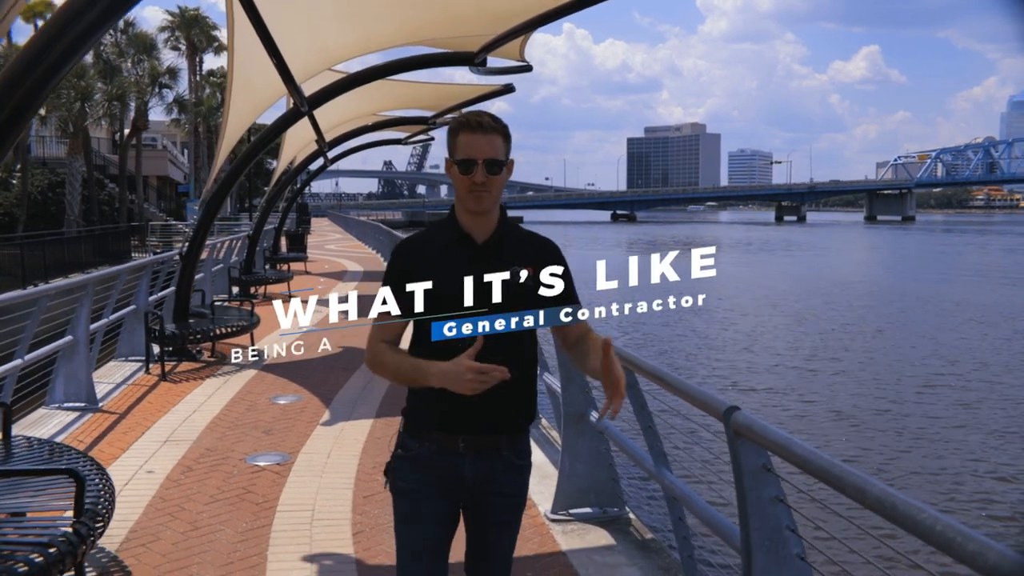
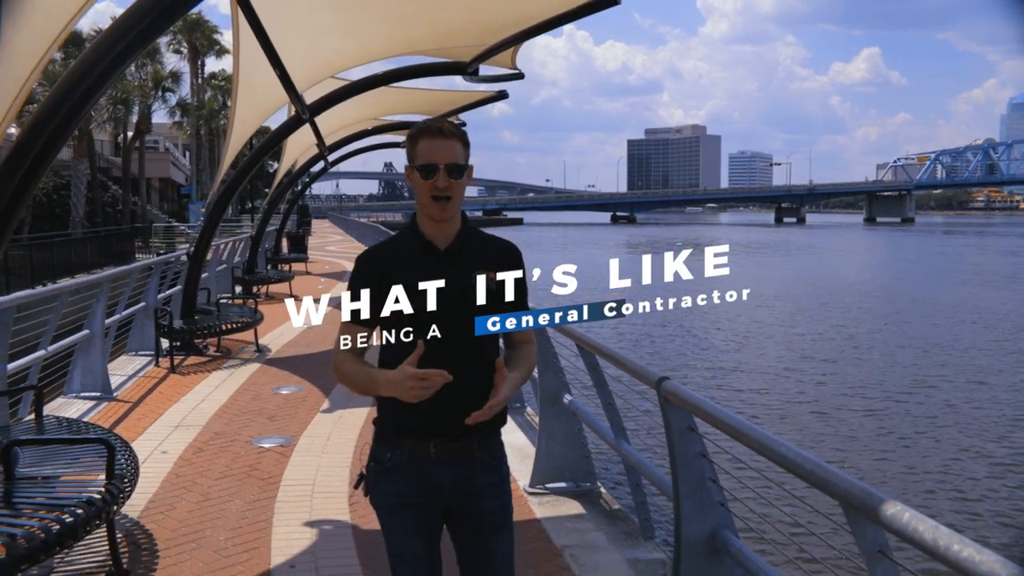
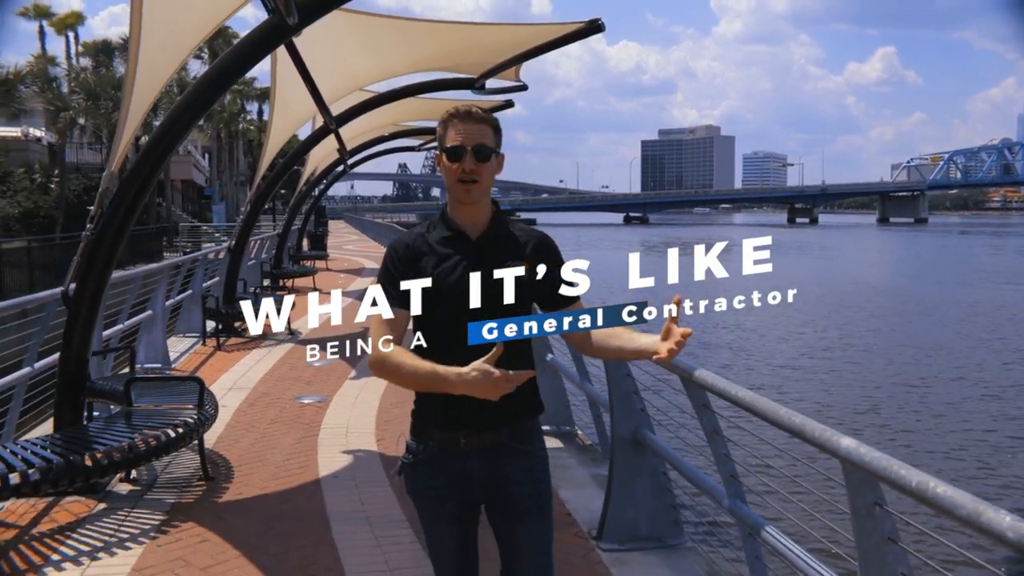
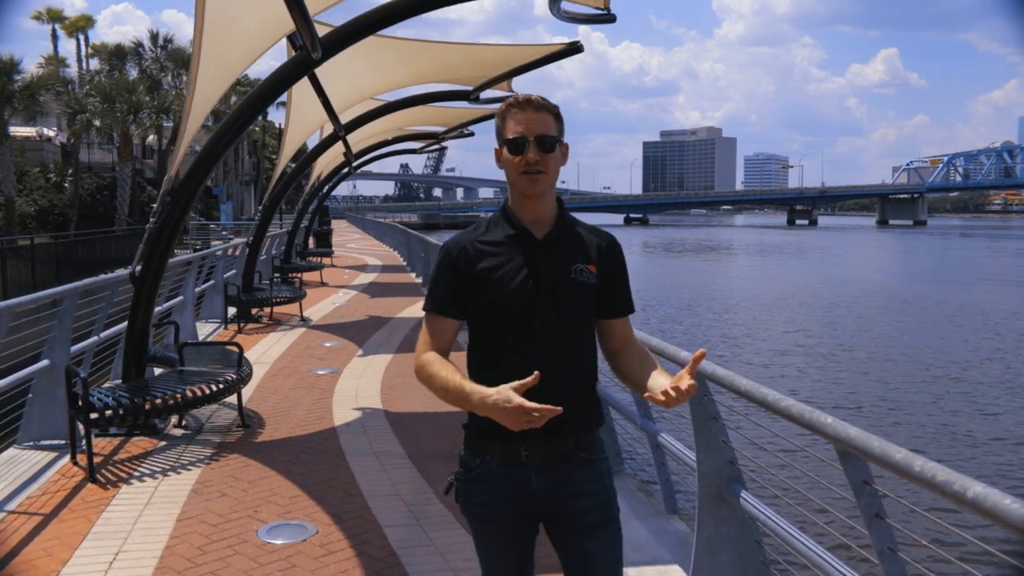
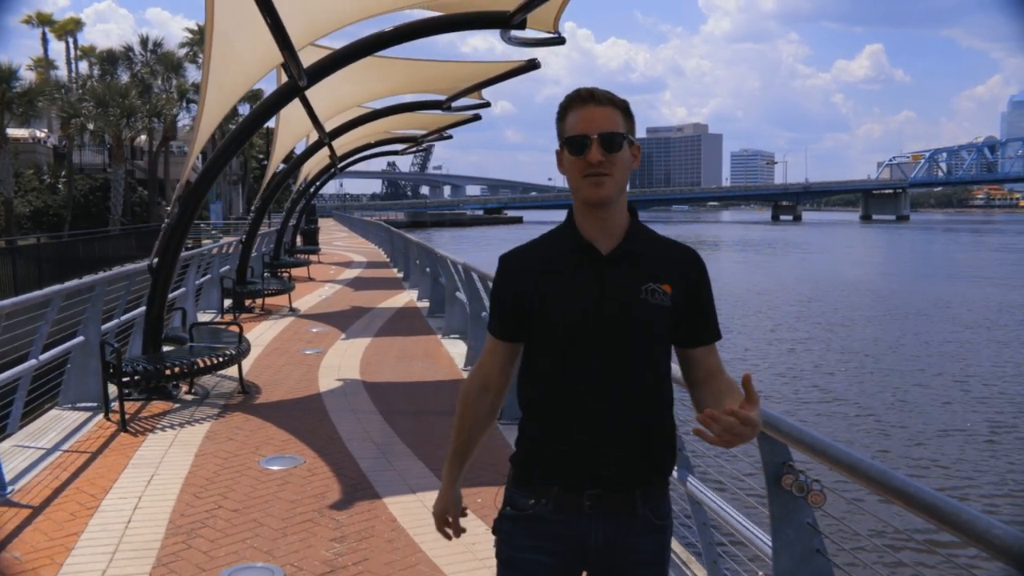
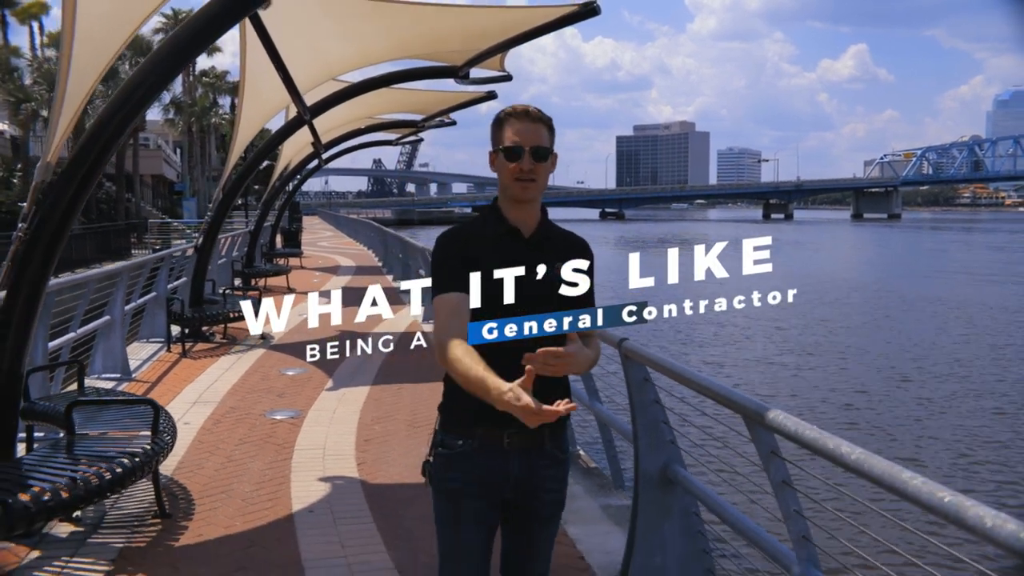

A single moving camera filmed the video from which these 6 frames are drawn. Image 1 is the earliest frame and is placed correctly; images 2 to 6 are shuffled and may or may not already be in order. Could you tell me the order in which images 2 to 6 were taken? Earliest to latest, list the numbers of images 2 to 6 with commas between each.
2, 6, 3, 4, 5
